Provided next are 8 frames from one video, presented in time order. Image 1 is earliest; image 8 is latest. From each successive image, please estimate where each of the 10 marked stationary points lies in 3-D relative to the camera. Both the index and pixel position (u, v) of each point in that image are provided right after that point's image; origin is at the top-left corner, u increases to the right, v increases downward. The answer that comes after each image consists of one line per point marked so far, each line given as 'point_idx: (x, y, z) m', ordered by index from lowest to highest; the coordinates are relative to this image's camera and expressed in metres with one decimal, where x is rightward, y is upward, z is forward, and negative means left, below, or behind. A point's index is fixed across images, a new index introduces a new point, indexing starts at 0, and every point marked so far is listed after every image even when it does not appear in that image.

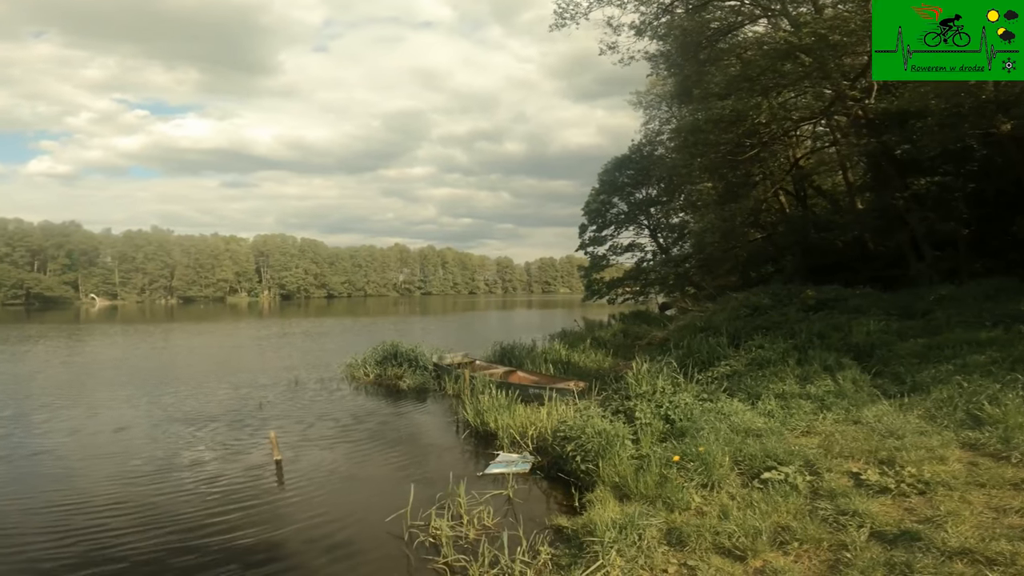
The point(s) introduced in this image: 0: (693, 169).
0: (+6.2, +4.1, +18.6) m
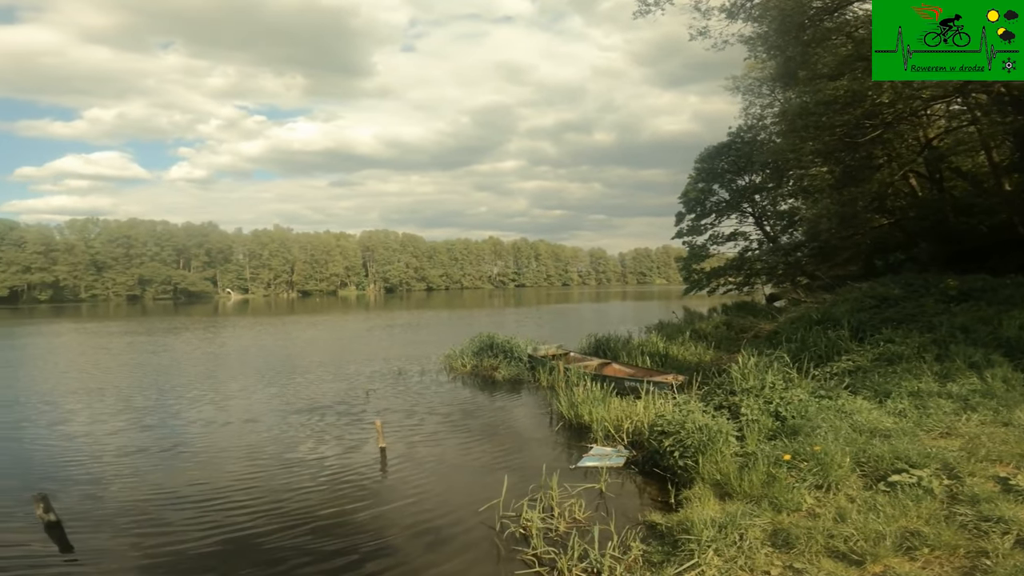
0: (+9.4, +4.3, +17.7) m
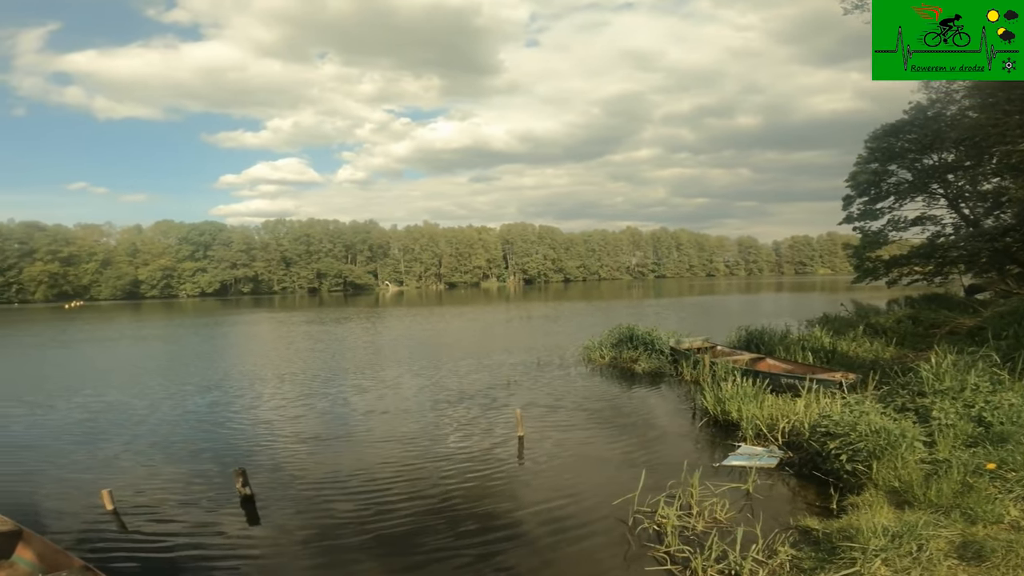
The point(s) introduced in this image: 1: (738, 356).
0: (+13.9, +4.6, +15.5) m
1: (+8.0, -2.4, +19.3) m
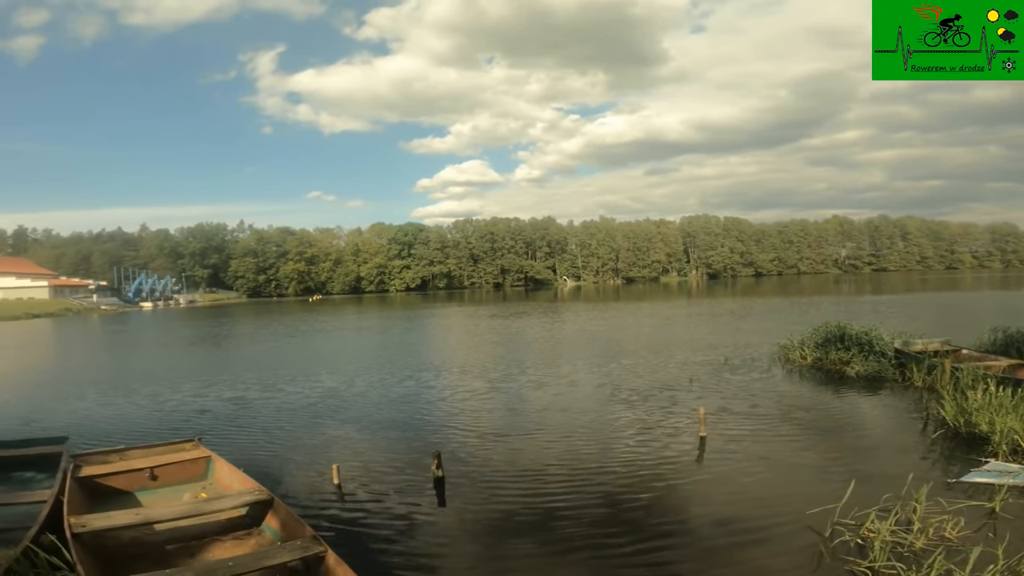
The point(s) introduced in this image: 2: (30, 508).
0: (+18.8, +4.8, +11.1) m
1: (+13.9, -2.2, +16.2) m
2: (-9.3, -4.4, +10.3) m
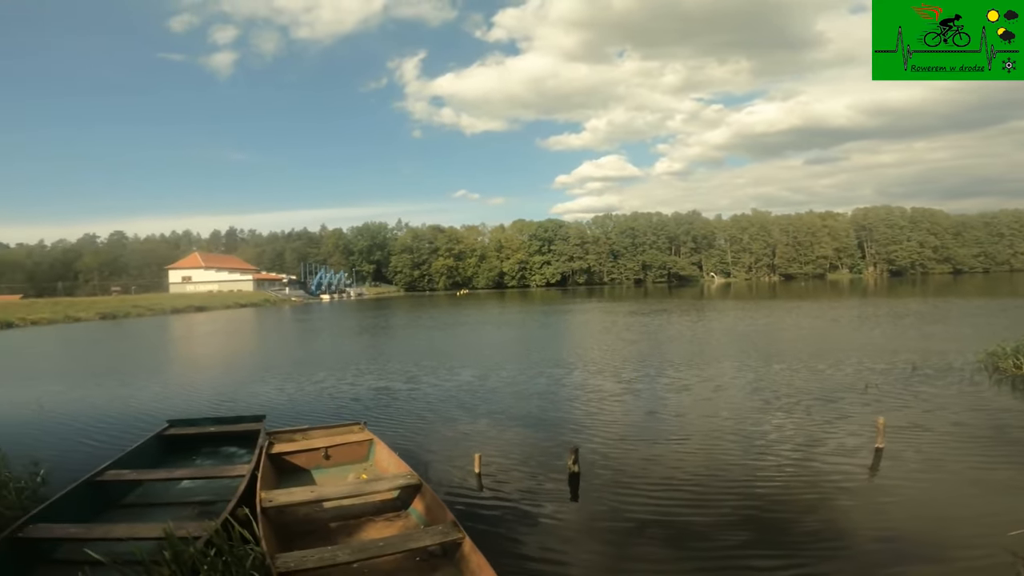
0: (+21.5, +4.8, +6.5) m
1: (+17.8, -2.2, +12.6) m
2: (-6.2, -4.2, +11.8) m
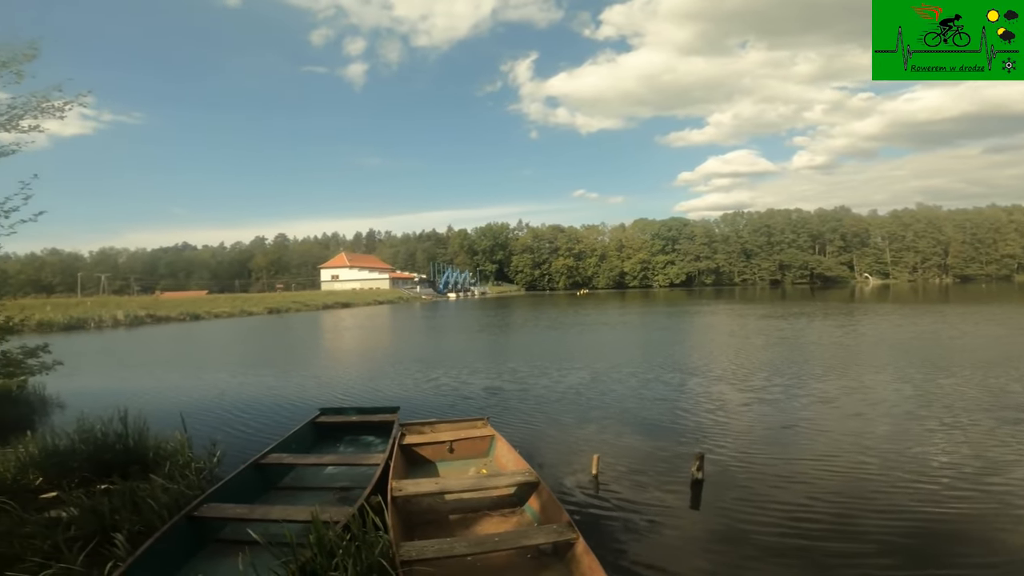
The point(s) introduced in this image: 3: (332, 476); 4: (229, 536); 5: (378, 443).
0: (+22.9, +4.6, +2.2) m
1: (+20.4, -2.4, +8.8) m
2: (-3.4, -4.1, +12.5) m
3: (-4.0, -4.1, +12.0) m
4: (-4.5, -4.0, +8.7) m
5: (-3.3, -3.8, +13.6) m
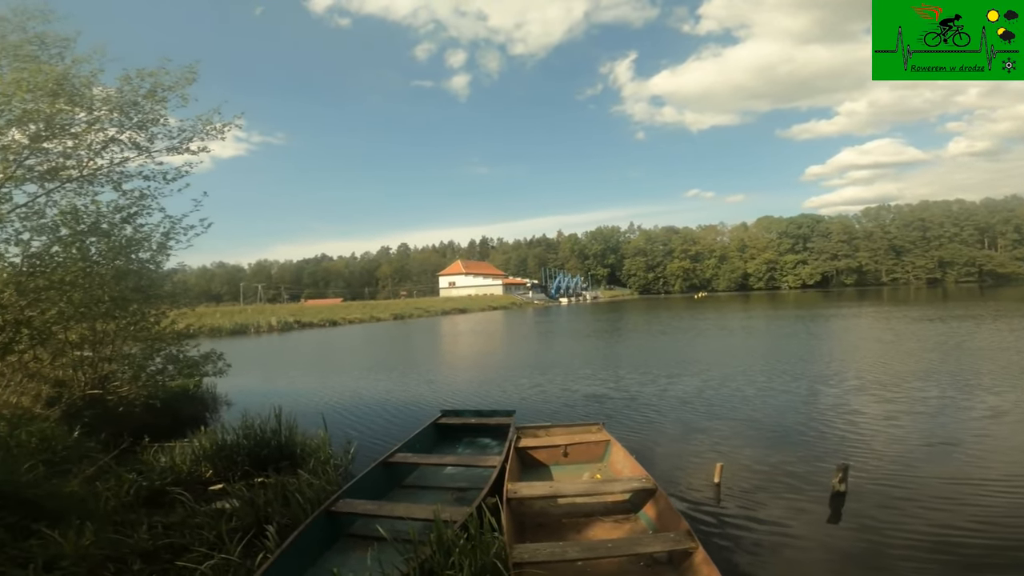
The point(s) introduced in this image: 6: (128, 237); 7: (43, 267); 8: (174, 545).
0: (+22.8, +5.0, -2.5) m
1: (+21.8, -2.1, +4.5) m
2: (-0.7, -4.3, +12.8) m
3: (-1.4, -4.3, +12.5) m
4: (-2.6, -4.1, +9.4) m
5: (-0.5, -3.9, +13.9) m
6: (-8.6, +1.2, +12.4) m
7: (-9.2, +0.4, +10.8) m
8: (-5.5, -4.3, +8.9) m
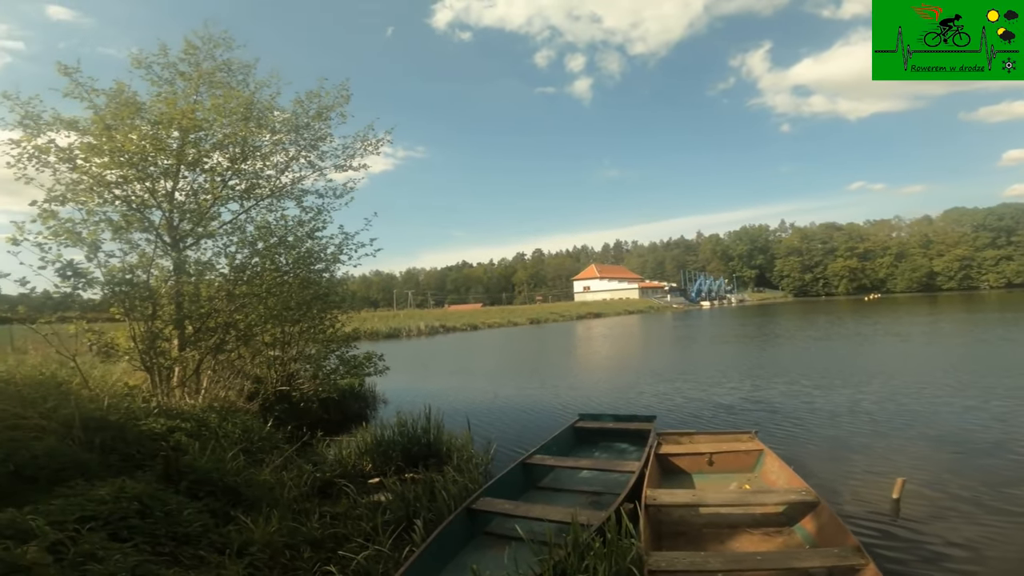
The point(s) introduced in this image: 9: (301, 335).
0: (+21.3, +5.8, -7.9) m
1: (+22.1, -1.5, -1.2) m
2: (+2.4, -4.3, +12.4) m
3: (+1.7, -4.3, +12.3) m
4: (-0.3, -4.1, +9.6) m
5: (+2.9, -4.0, +13.4) m
6: (-5.4, +1.0, +14.1) m
7: (-6.3, +0.3, +12.8) m
8: (-3.2, -4.3, +9.8) m
9: (-5.8, -1.3, +14.8) m
